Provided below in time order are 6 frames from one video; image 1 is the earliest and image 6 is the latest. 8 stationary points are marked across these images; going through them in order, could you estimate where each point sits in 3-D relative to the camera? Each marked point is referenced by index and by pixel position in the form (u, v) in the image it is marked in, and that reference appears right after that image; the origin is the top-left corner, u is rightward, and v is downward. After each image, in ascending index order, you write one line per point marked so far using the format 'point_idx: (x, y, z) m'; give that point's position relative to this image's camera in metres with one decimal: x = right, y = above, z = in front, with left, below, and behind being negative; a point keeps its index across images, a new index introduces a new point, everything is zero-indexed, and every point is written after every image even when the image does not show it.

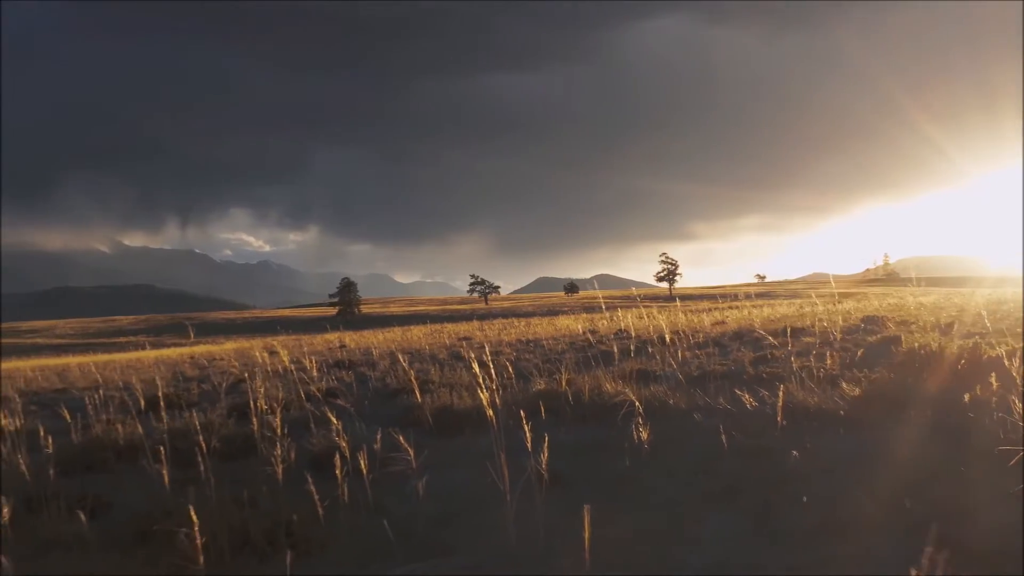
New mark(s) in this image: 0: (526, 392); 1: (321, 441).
0: (+0.1, -0.8, +6.7) m
1: (-1.2, -1.0, +5.5) m
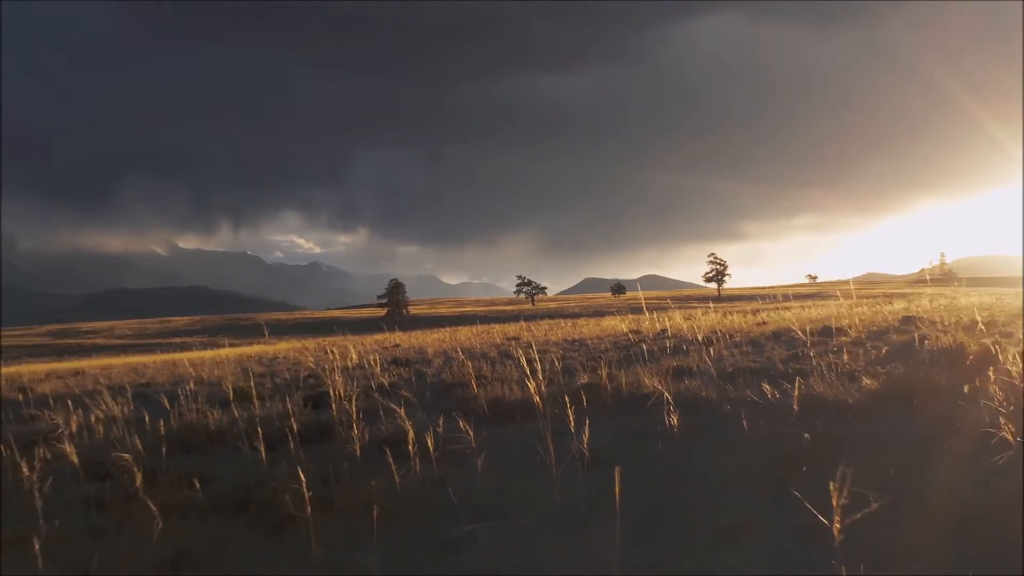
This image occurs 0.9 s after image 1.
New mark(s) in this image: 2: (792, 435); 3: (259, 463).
0: (+0.5, -0.8, +7.4) m
1: (-0.9, -1.0, +6.2) m
2: (+1.7, -0.9, +5.5) m
3: (-1.7, -1.2, +5.8) m
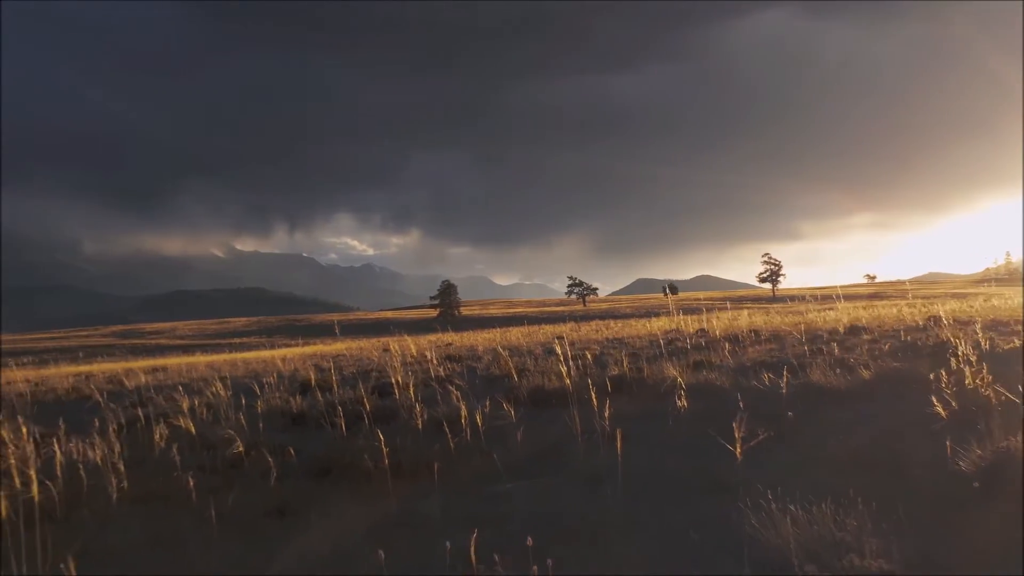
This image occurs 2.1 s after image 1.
0: (+0.9, -0.9, +8.5) m
1: (-0.6, -1.0, +7.4) m
2: (+2.0, -0.9, +6.5) m
3: (-1.4, -1.2, +7.0) m
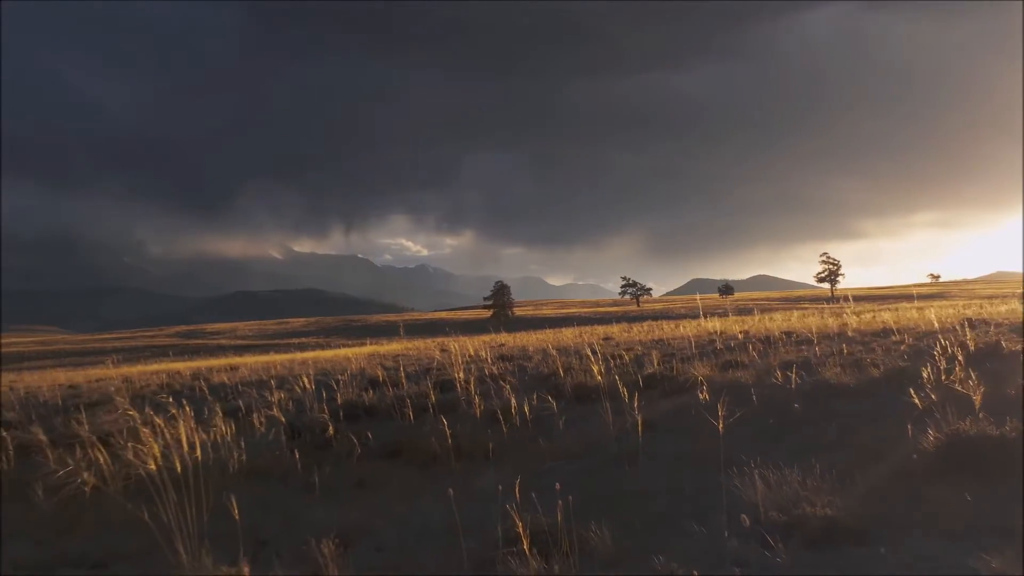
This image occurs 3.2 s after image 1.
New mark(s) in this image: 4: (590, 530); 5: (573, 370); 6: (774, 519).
0: (+1.4, -0.9, +9.6) m
1: (-0.1, -1.1, +8.5) m
2: (+2.4, -1.0, +7.5) m
3: (-1.0, -1.3, +8.2) m
4: (+0.4, -1.1, +4.1) m
5: (+0.7, -1.0, +10.6) m
6: (+1.2, -1.1, +4.0) m
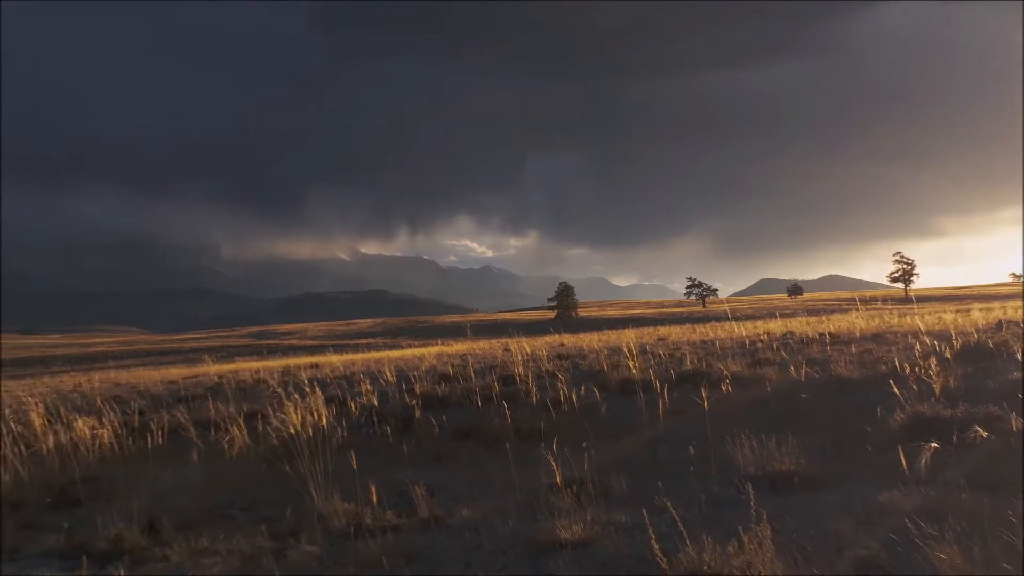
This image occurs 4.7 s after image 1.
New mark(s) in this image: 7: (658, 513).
0: (+2.0, -1.0, +10.9) m
1: (+0.5, -1.2, +10.0) m
2: (+2.9, -1.0, +8.8) m
3: (-0.4, -1.4, +9.7) m
4: (+0.6, -1.2, +5.5) m
5: (+1.5, -1.1, +11.9) m
6: (+1.5, -1.1, +5.4) m
7: (+0.8, -1.2, +4.8) m
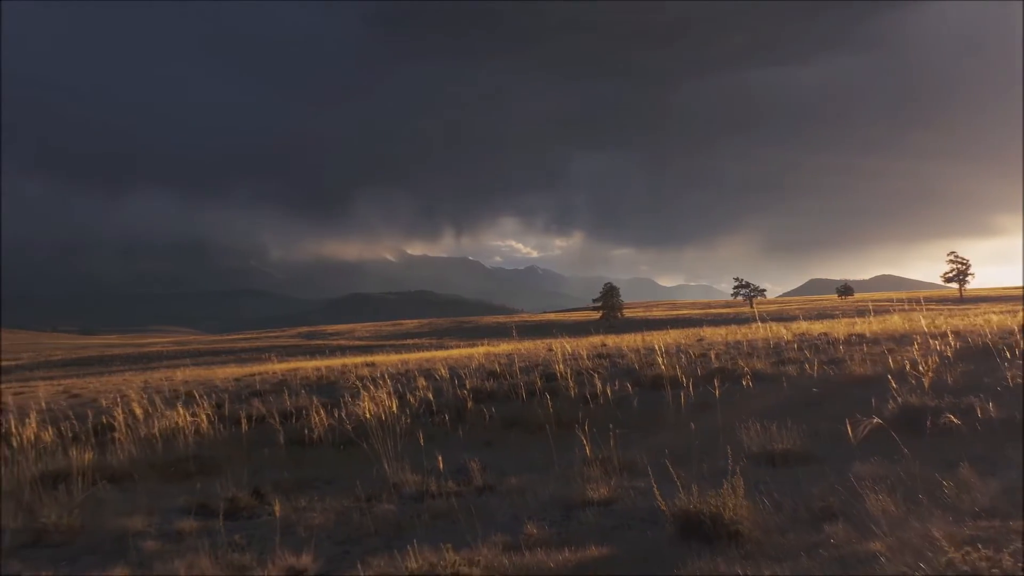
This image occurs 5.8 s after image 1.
0: (+2.6, -1.1, +11.9) m
1: (+1.0, -1.3, +11.1) m
2: (+3.3, -1.1, +9.7) m
3: (+0.1, -1.4, +10.8) m
4: (+0.9, -1.3, +6.6) m
5: (+2.1, -1.1, +13.0) m
6: (+1.8, -1.2, +6.4) m
7: (+1.1, -1.3, +5.8) m
